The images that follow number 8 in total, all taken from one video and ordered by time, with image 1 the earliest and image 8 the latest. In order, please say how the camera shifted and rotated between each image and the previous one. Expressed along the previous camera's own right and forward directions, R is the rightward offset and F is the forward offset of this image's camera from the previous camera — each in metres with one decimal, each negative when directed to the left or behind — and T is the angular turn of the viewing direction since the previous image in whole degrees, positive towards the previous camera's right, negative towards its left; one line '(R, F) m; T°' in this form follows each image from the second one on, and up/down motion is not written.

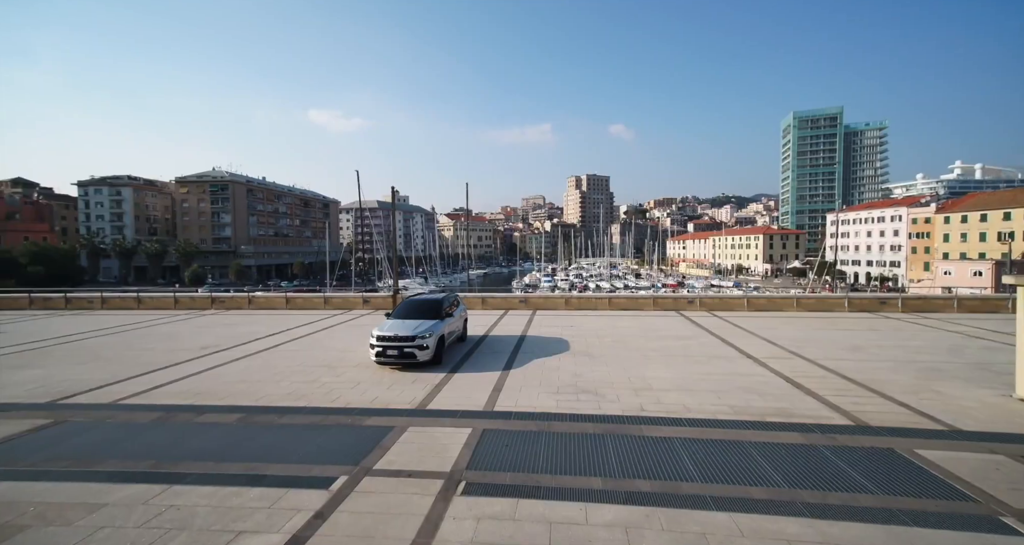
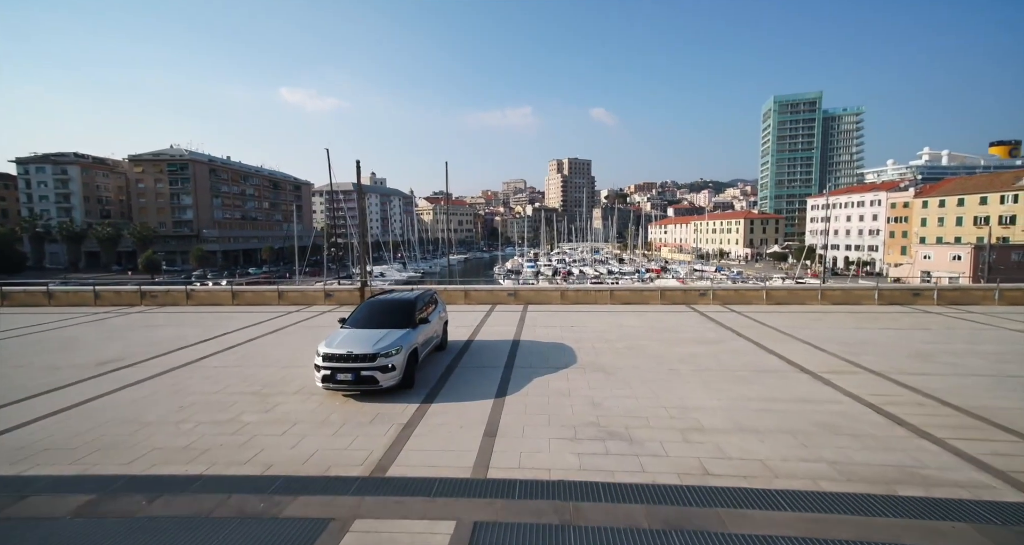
(-0.2, +2.4) m; +3°
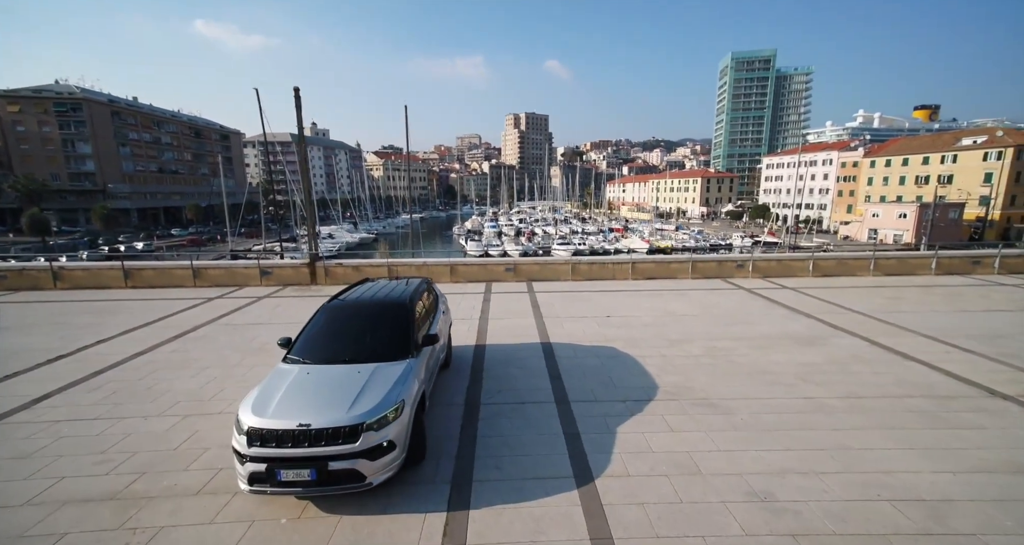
(-1.2, +3.4) m; +6°
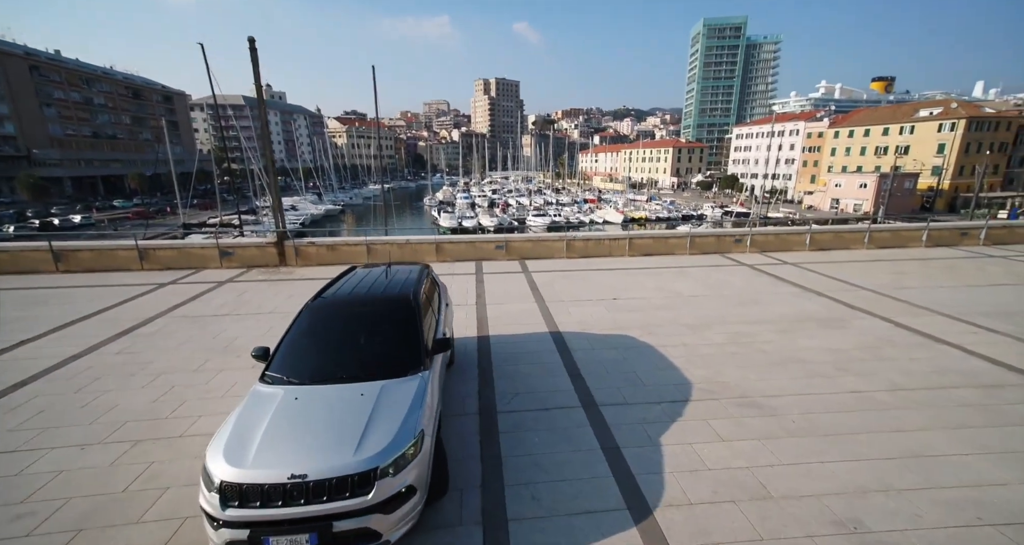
(-0.5, +0.9) m; +4°
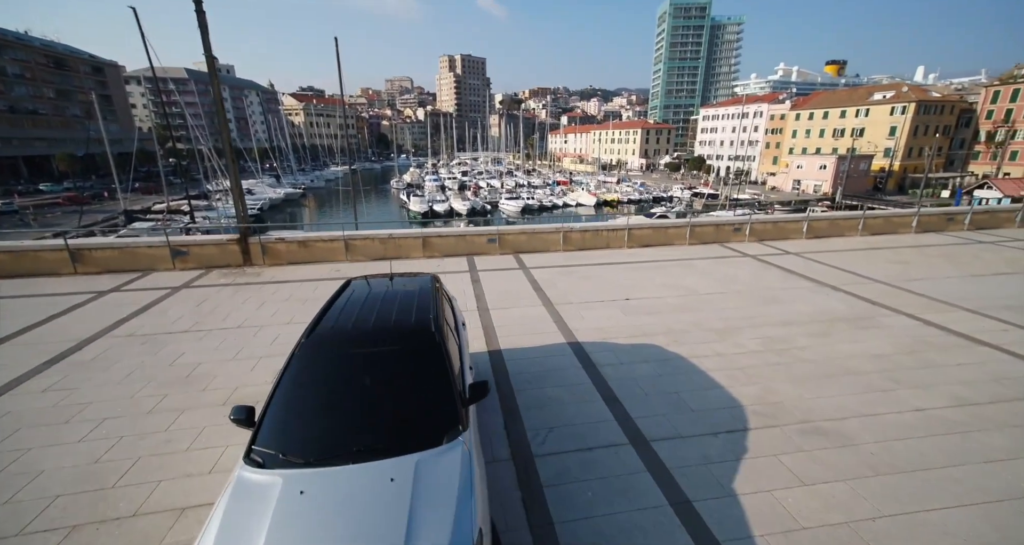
(-0.6, +0.9) m; +4°
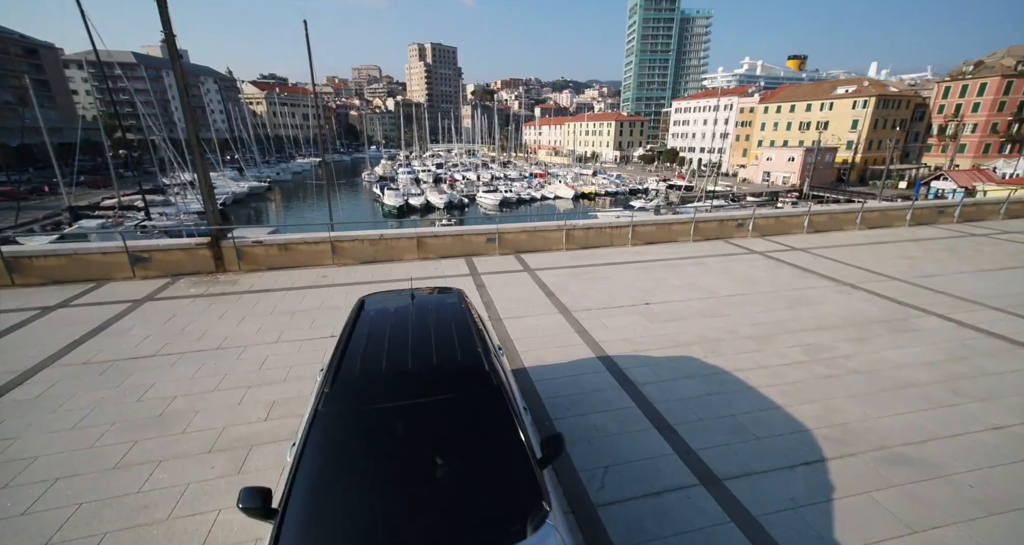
(-0.6, +0.7) m; +3°
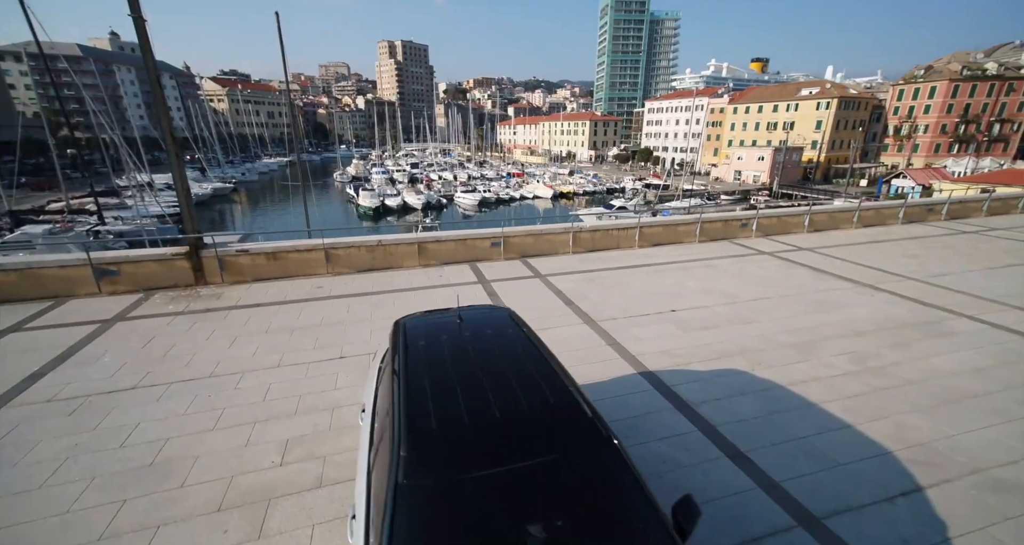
(-0.7, +0.5) m; +3°
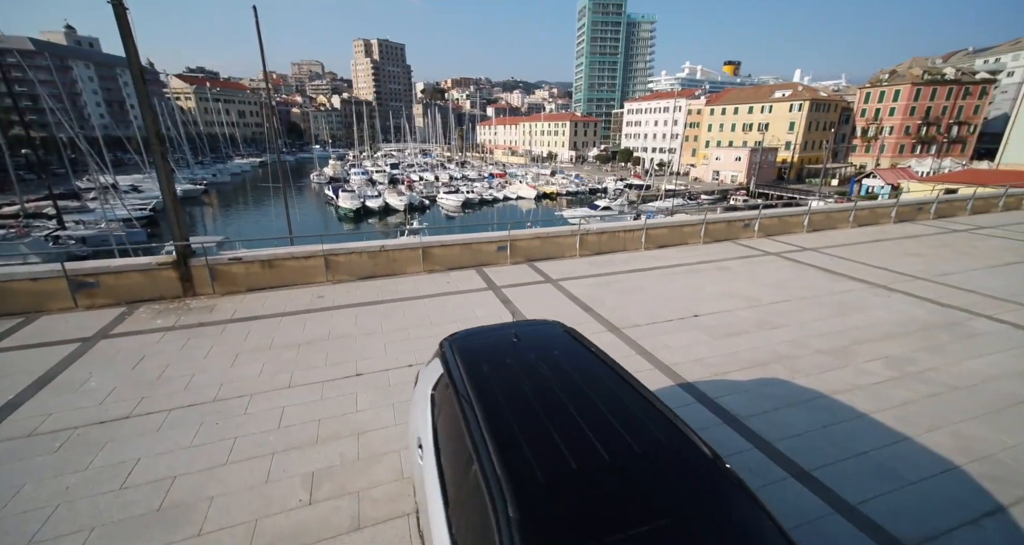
(-0.6, +0.3) m; +3°
